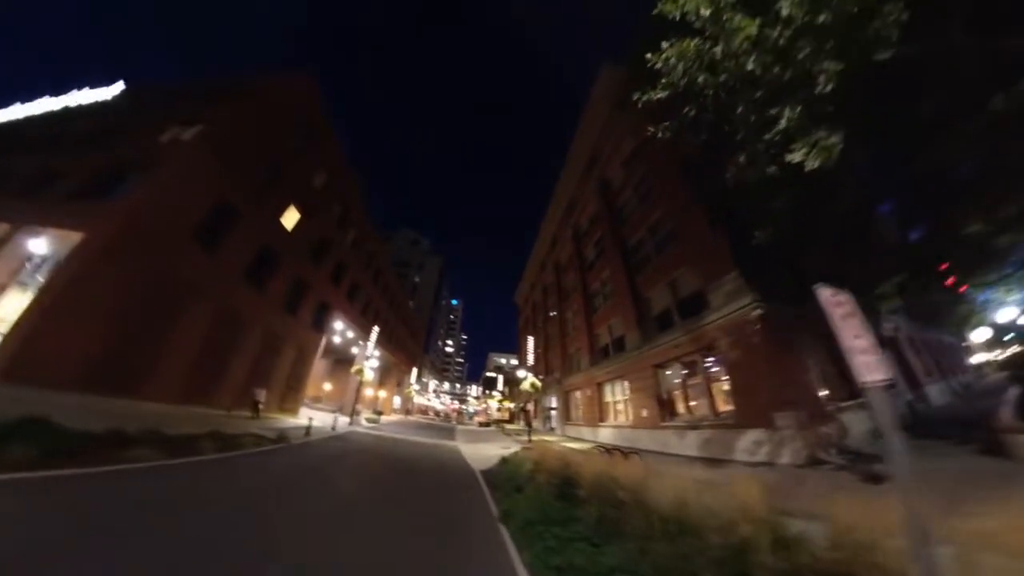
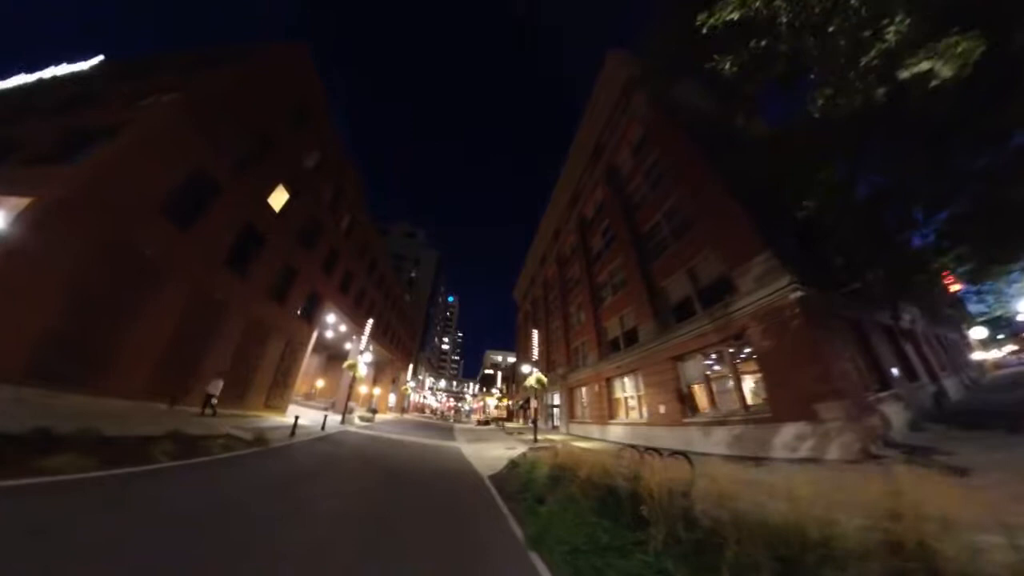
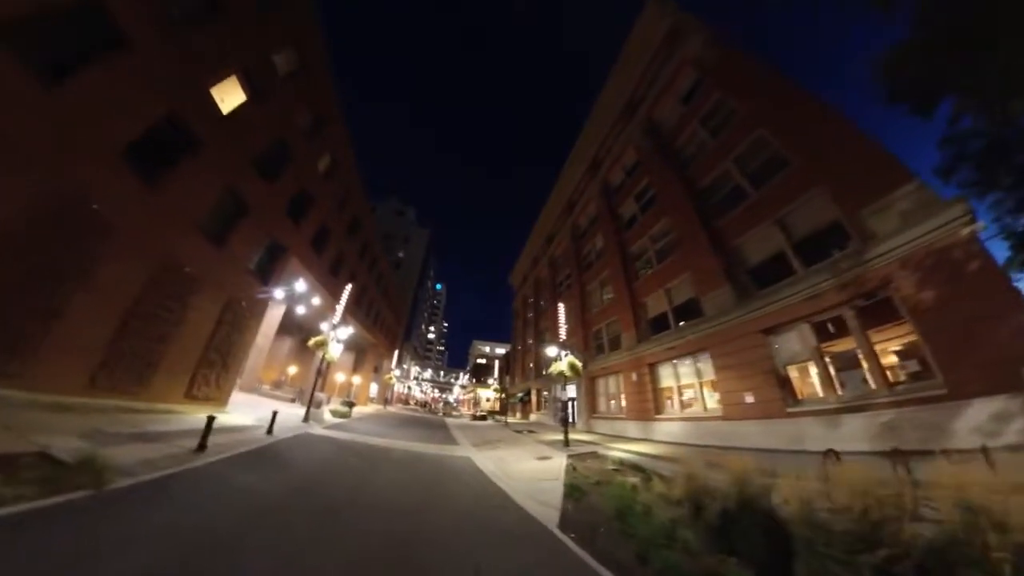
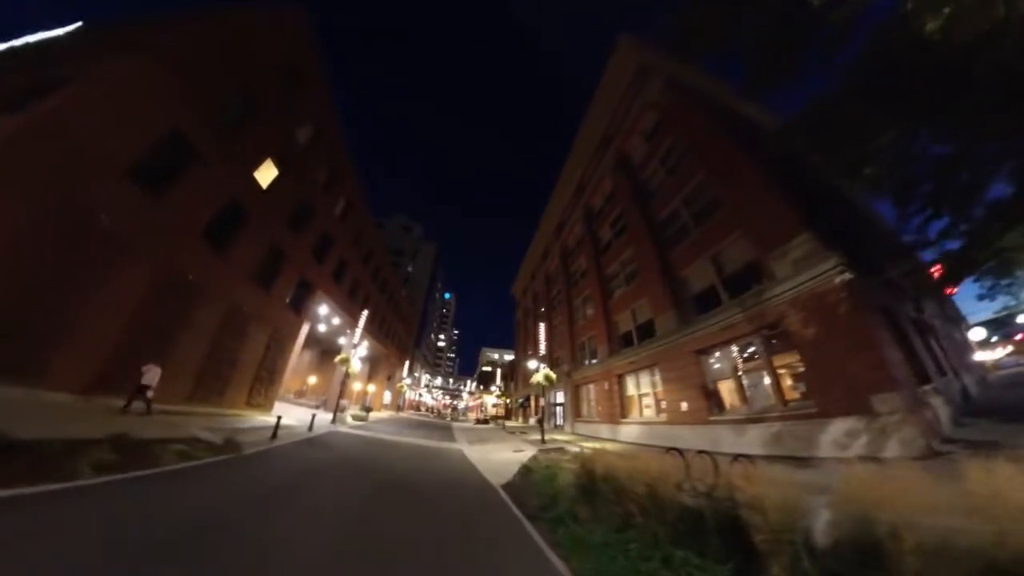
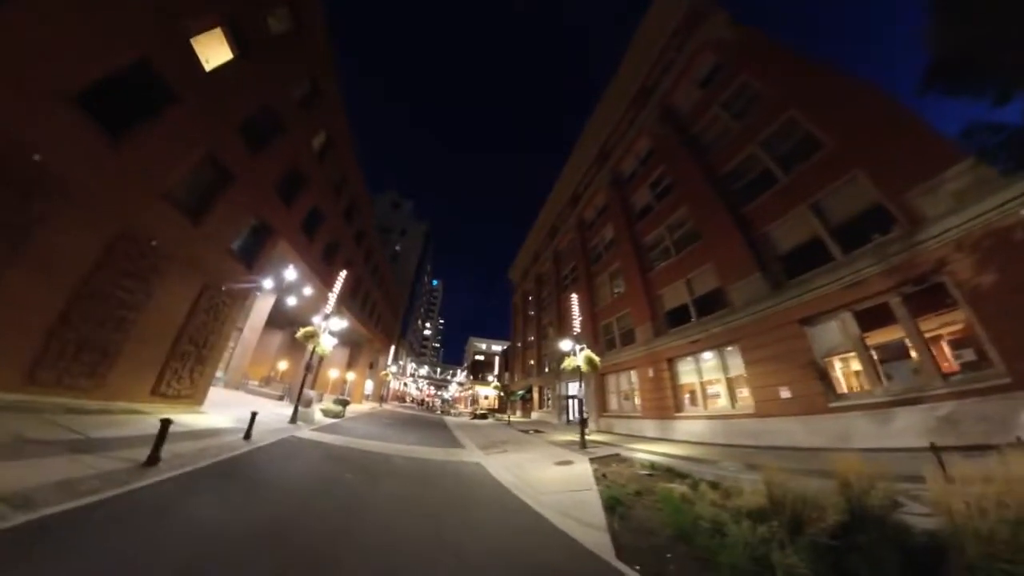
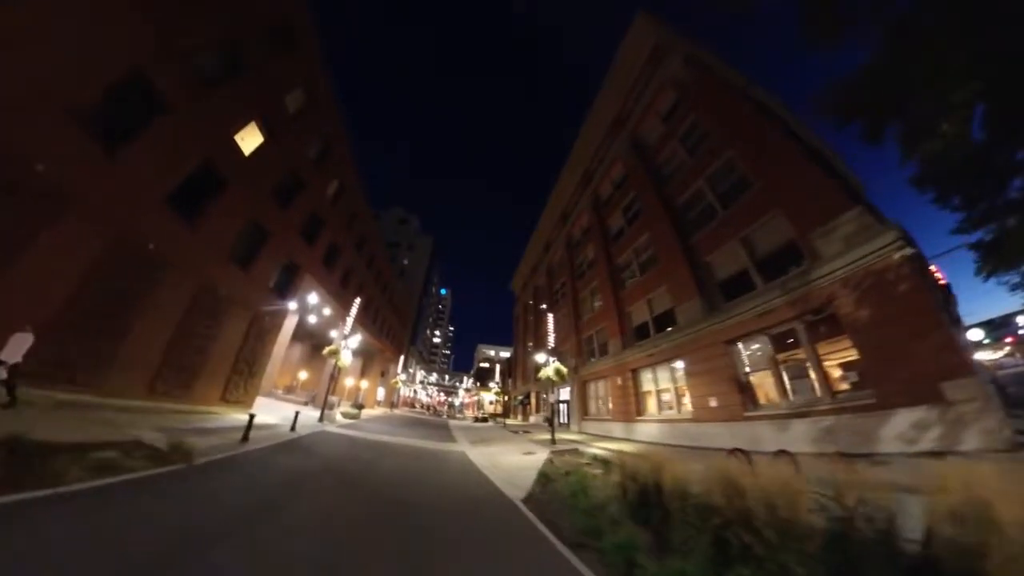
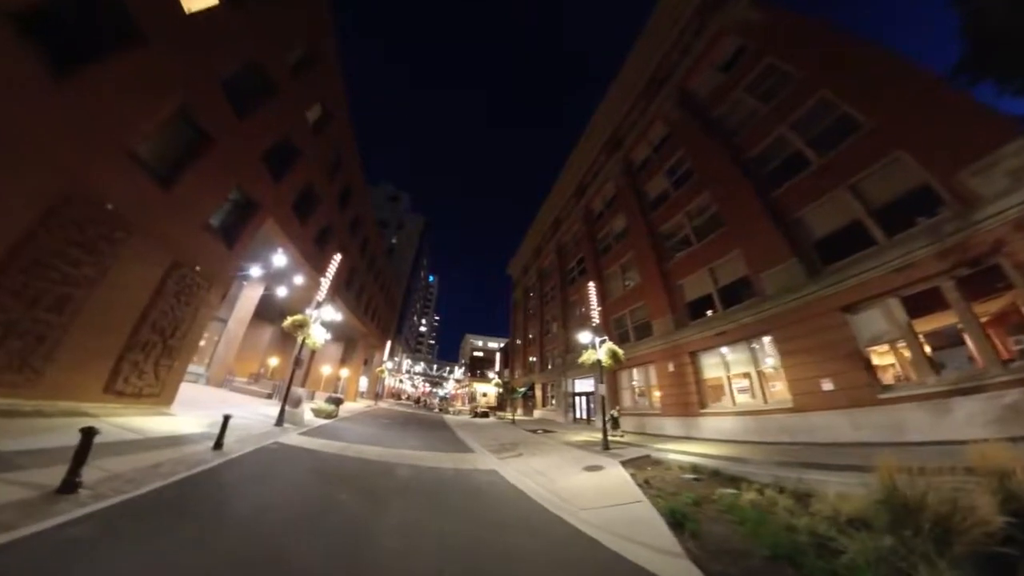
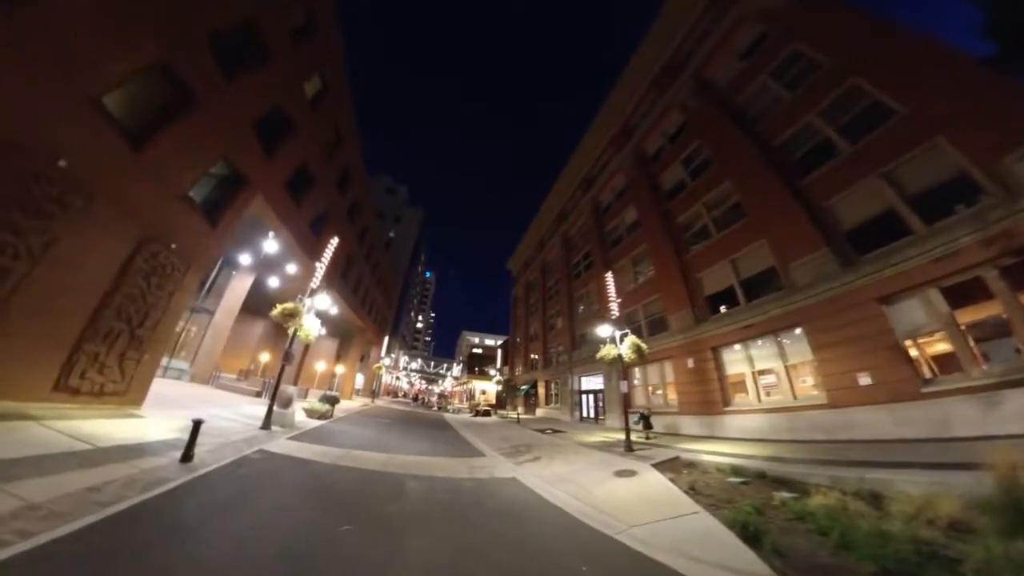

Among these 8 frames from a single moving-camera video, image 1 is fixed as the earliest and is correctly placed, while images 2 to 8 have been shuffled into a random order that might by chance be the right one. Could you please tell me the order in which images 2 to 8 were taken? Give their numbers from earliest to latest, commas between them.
2, 4, 6, 3, 5, 7, 8
